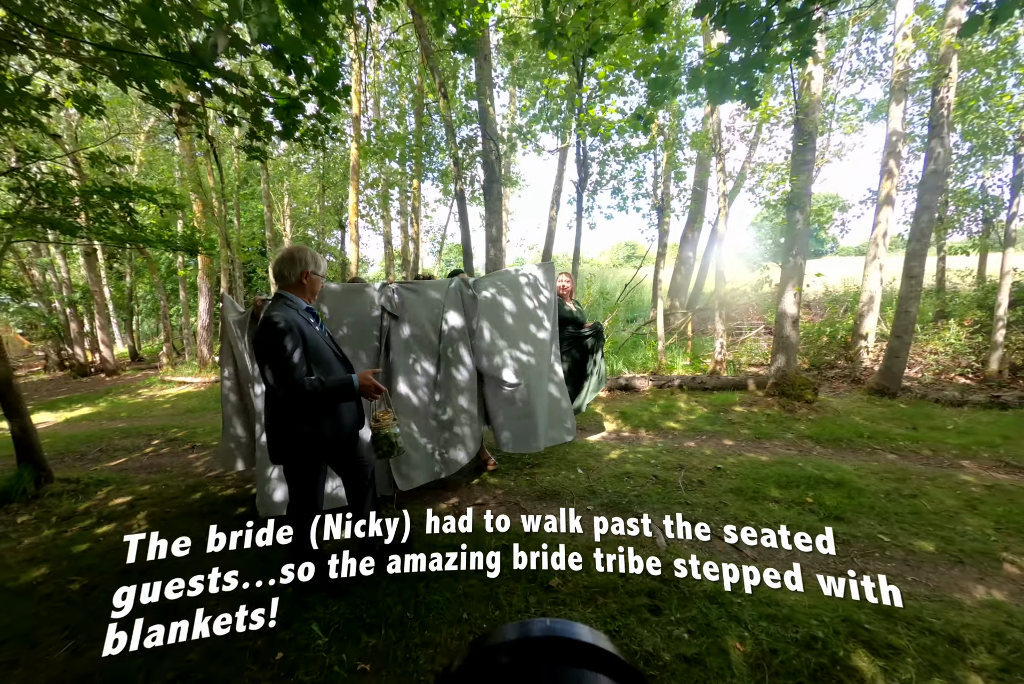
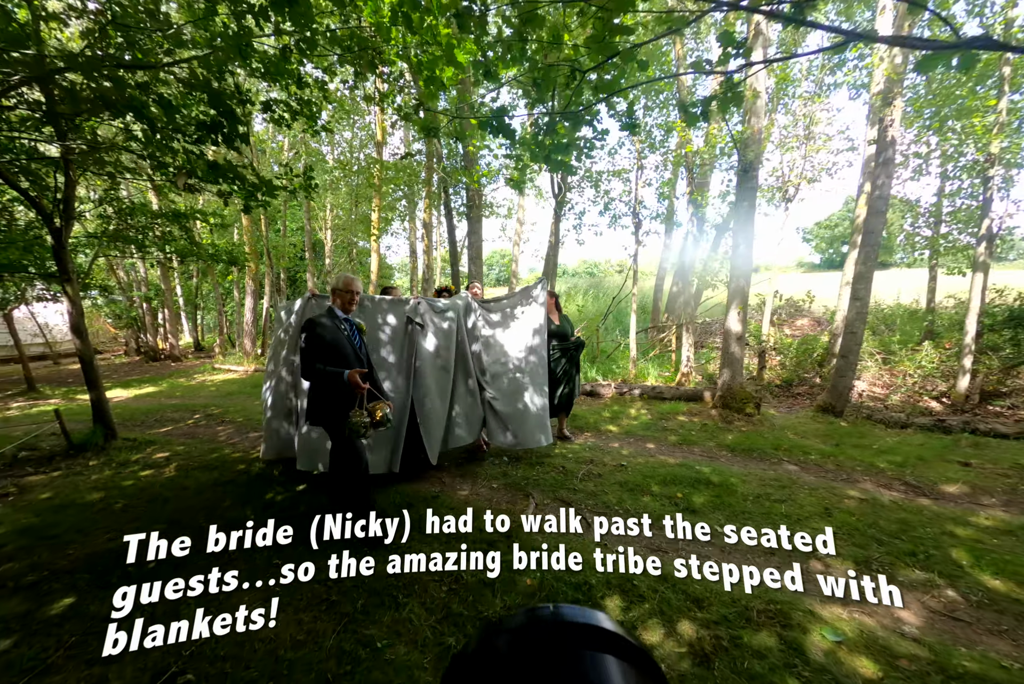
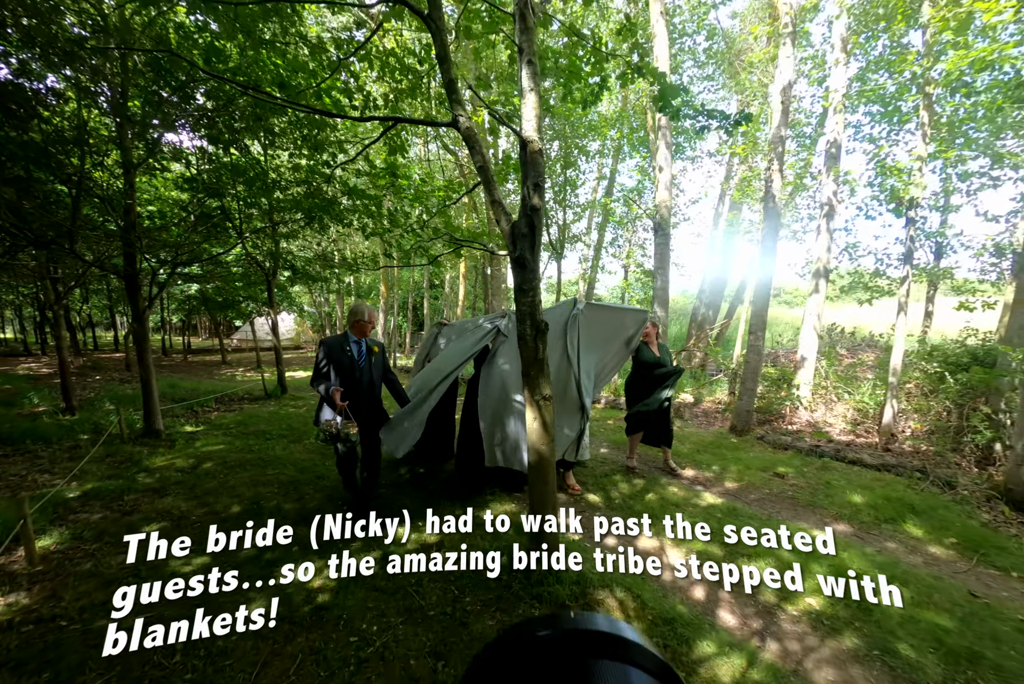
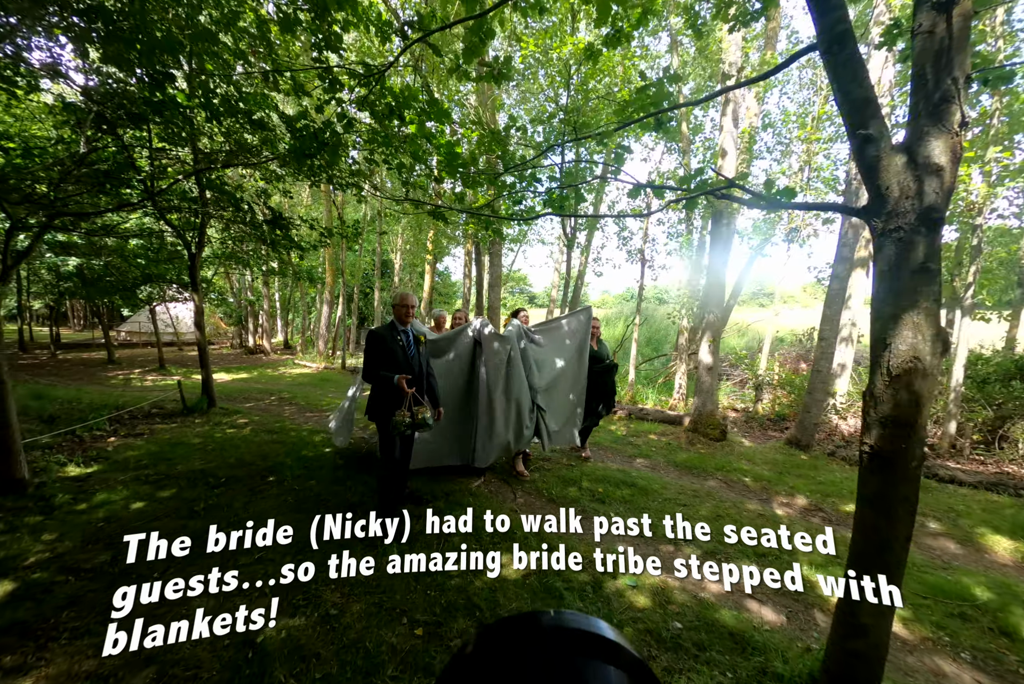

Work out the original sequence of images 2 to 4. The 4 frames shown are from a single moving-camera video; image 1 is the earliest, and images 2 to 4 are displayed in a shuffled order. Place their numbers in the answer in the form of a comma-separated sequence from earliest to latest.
2, 4, 3
